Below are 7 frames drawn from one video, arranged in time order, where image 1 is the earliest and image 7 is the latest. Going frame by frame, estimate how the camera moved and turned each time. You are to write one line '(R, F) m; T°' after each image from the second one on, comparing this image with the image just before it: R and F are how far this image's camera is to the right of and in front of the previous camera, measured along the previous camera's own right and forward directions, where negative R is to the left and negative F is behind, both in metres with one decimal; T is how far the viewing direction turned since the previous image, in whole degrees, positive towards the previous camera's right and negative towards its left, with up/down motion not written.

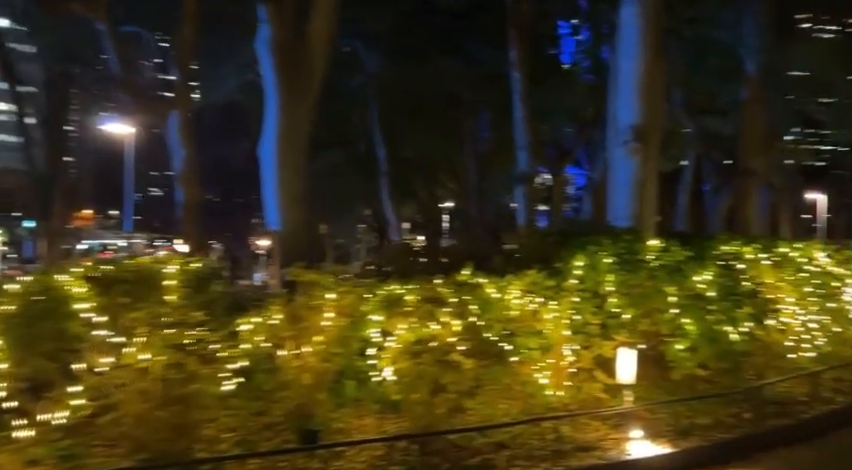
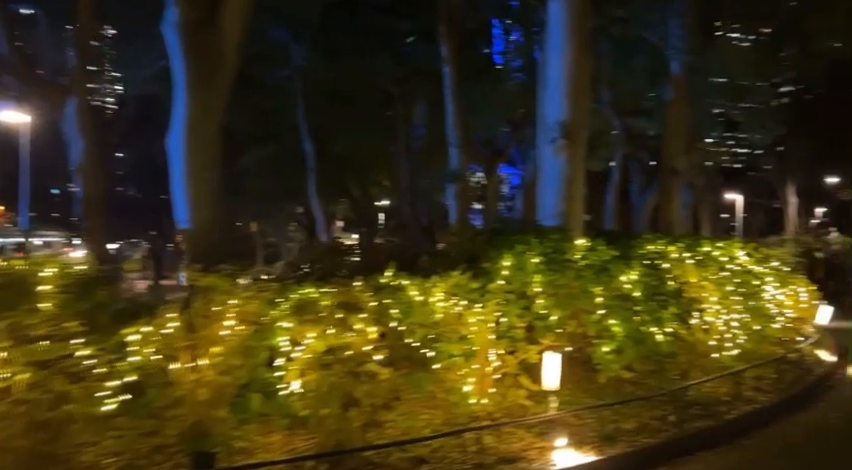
(+0.2, +0.4) m; +6°
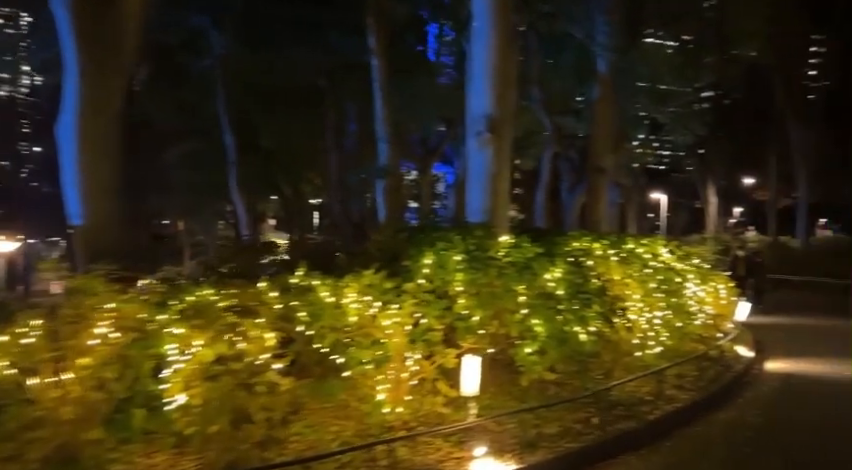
(+0.2, +0.4) m; +6°
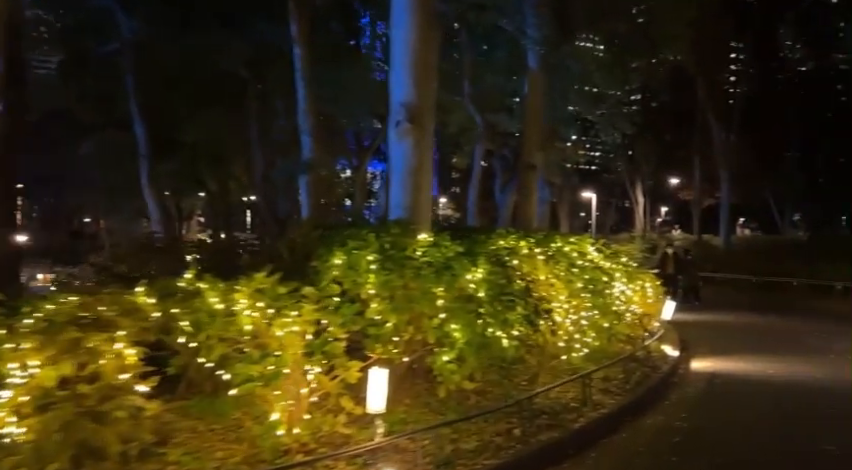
(+0.2, +0.6) m; +5°
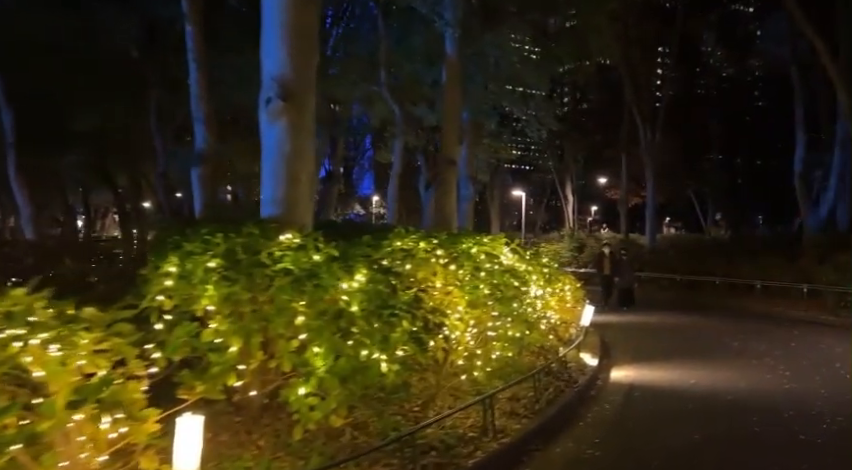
(+0.6, +1.1) m; +5°
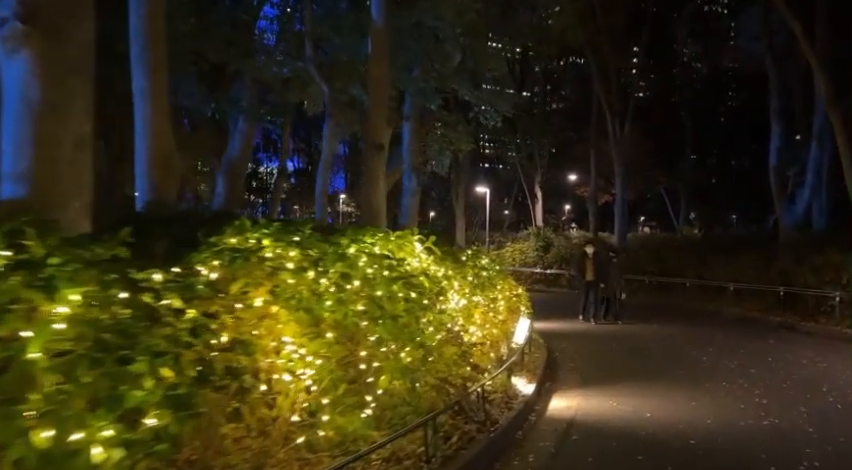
(+1.1, +2.1) m; +2°
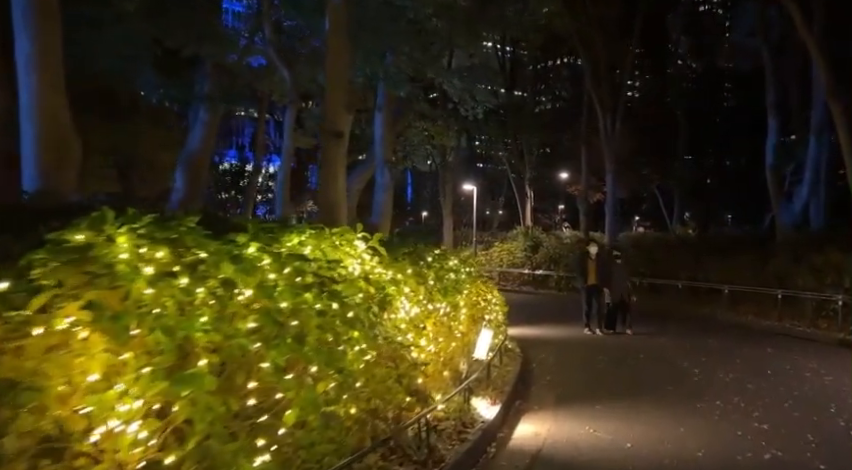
(+0.6, +1.2) m; 0°
